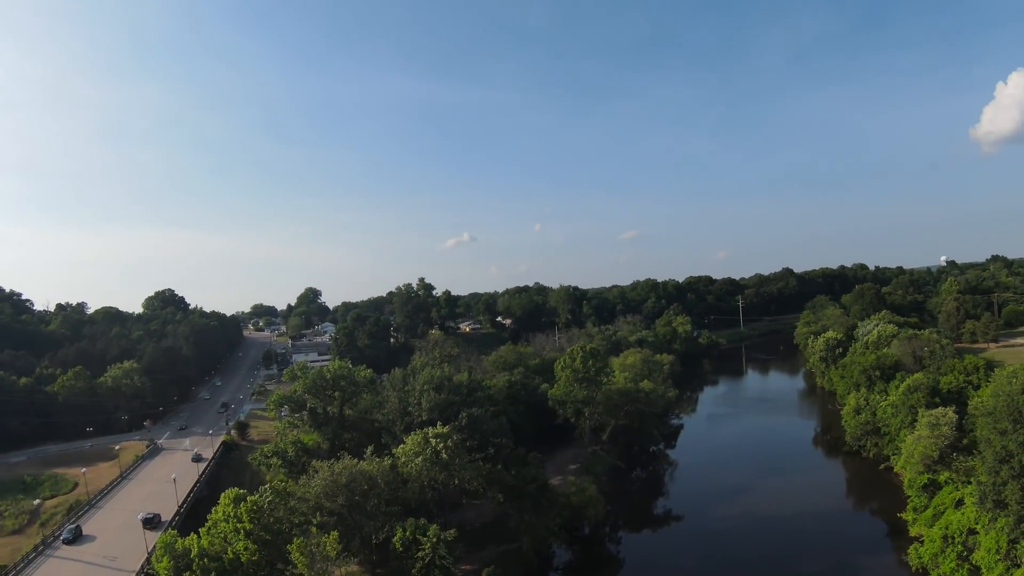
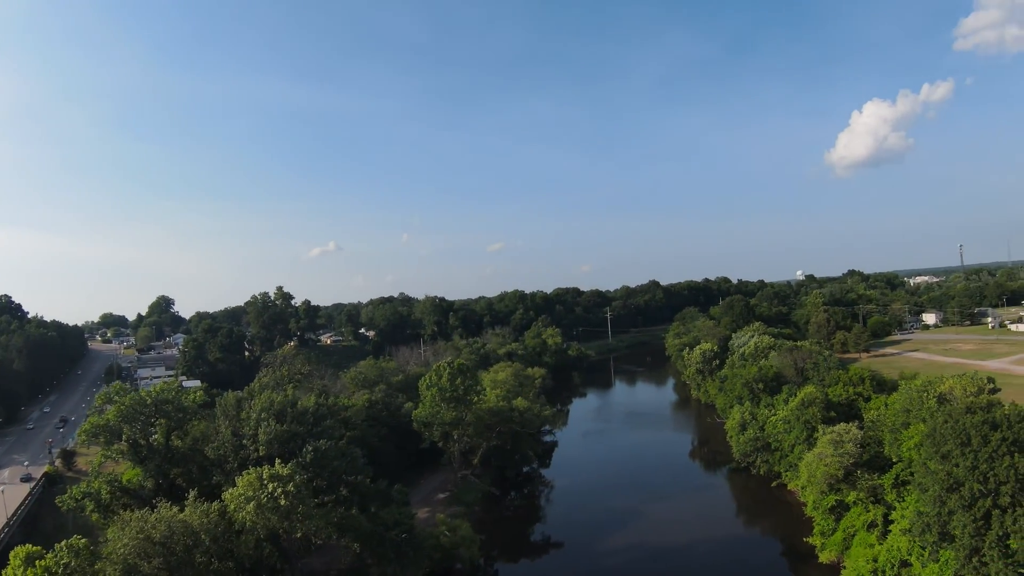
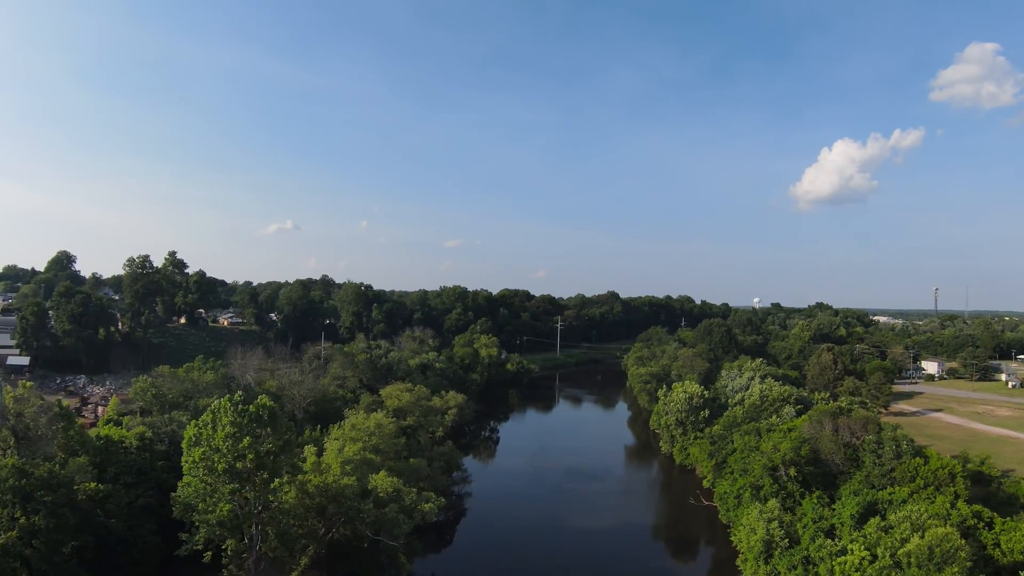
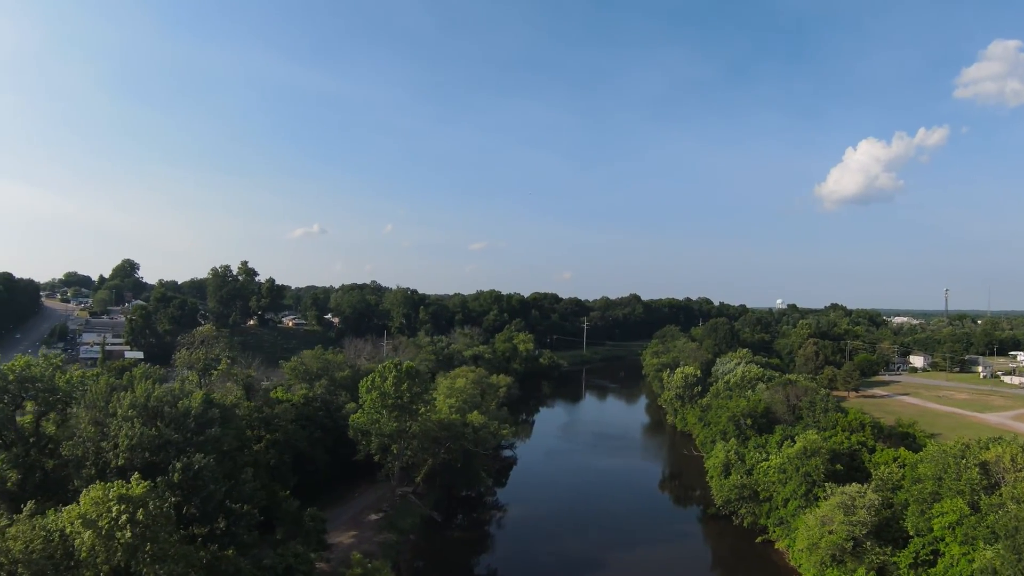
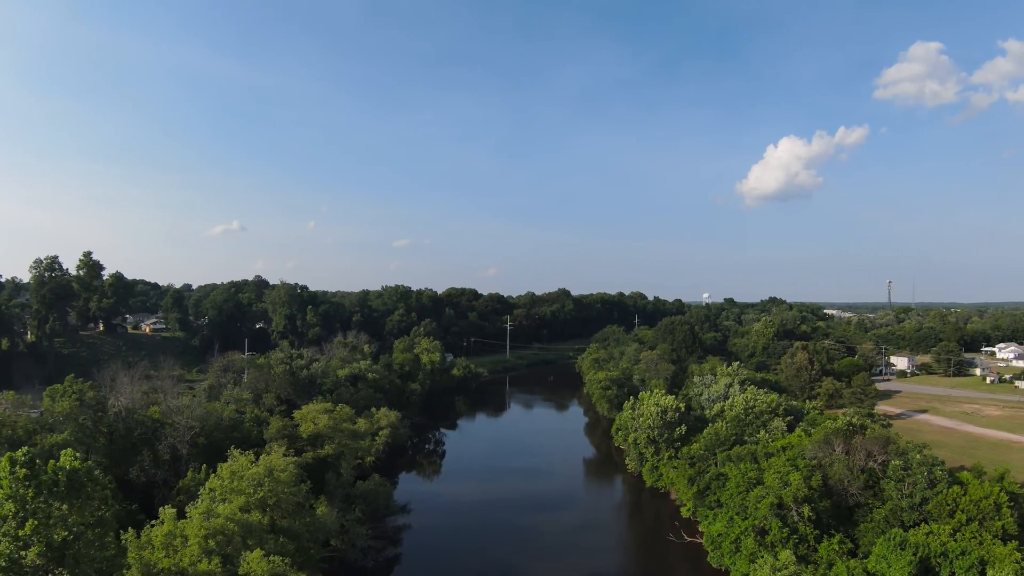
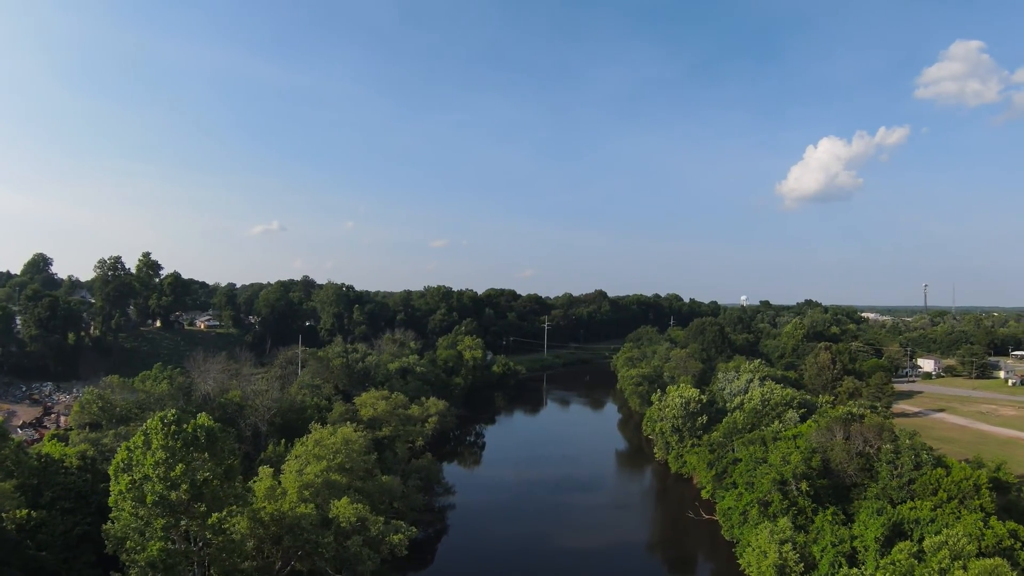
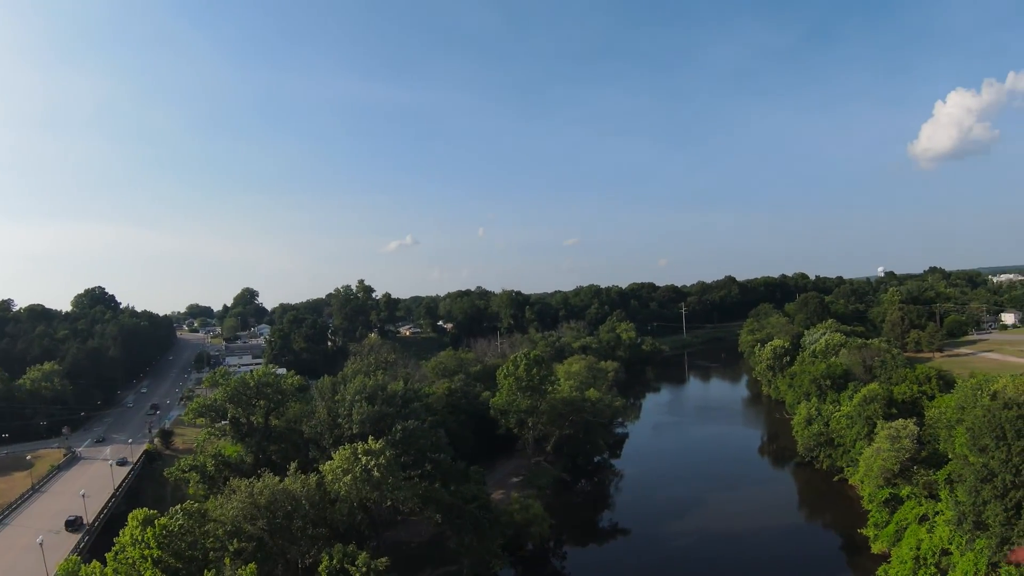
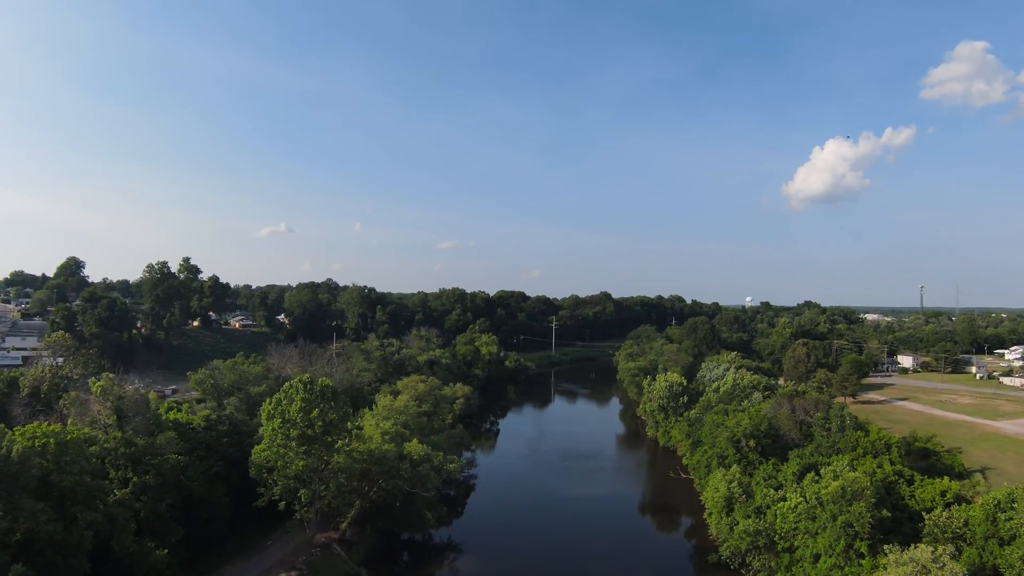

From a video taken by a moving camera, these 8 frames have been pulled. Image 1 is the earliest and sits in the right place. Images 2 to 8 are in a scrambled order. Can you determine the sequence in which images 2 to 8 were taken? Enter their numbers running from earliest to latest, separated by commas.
7, 2, 4, 8, 3, 6, 5
